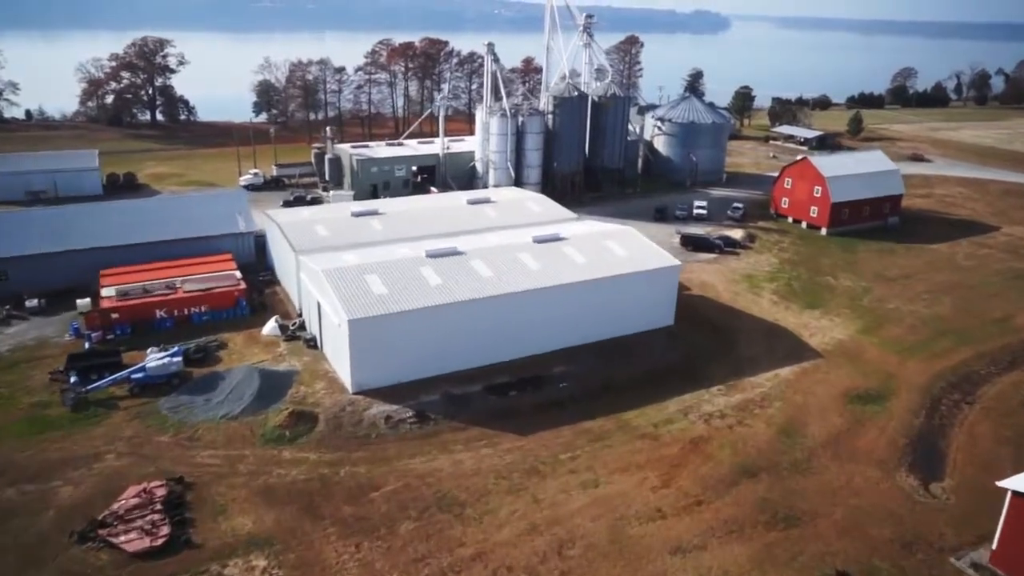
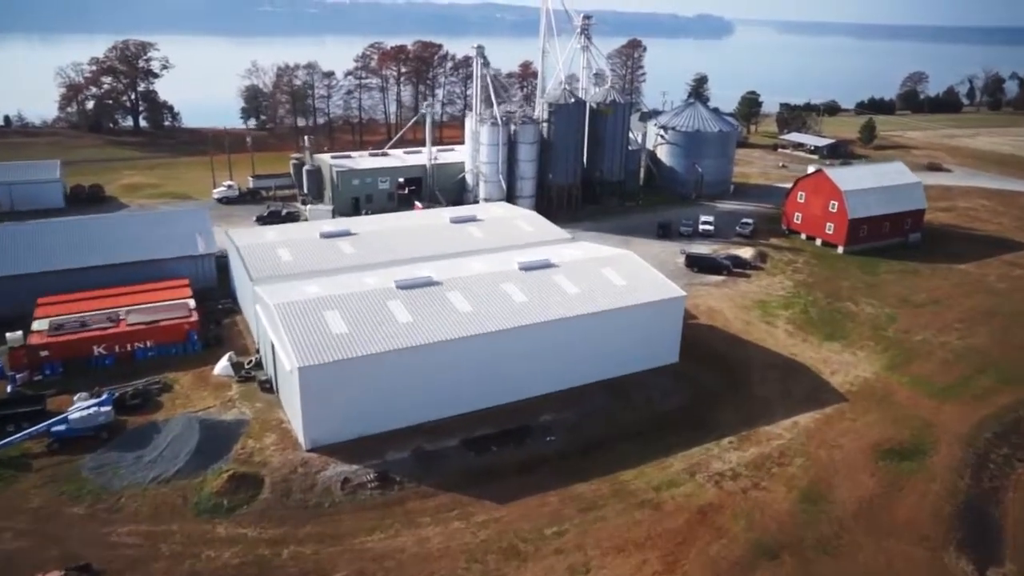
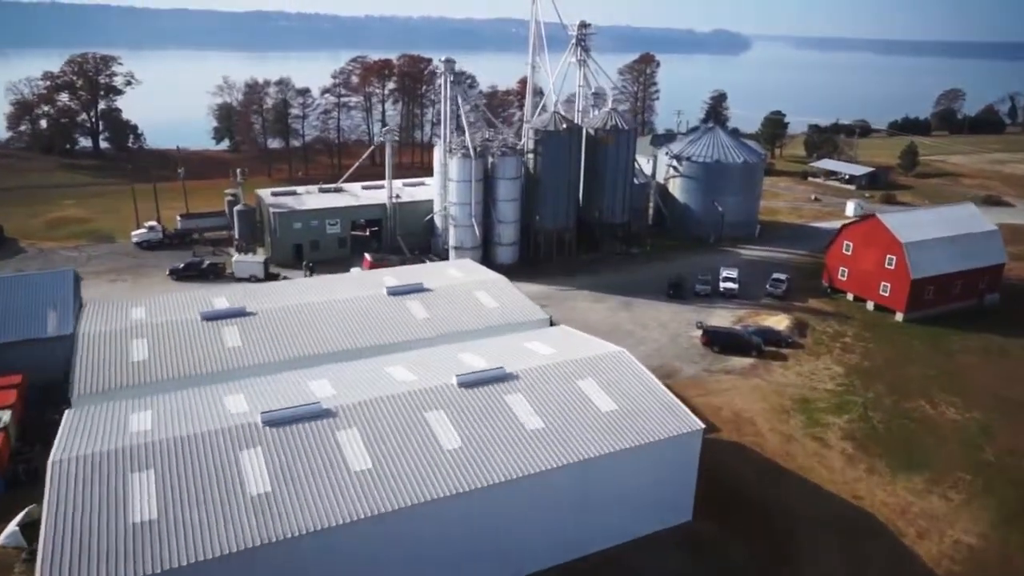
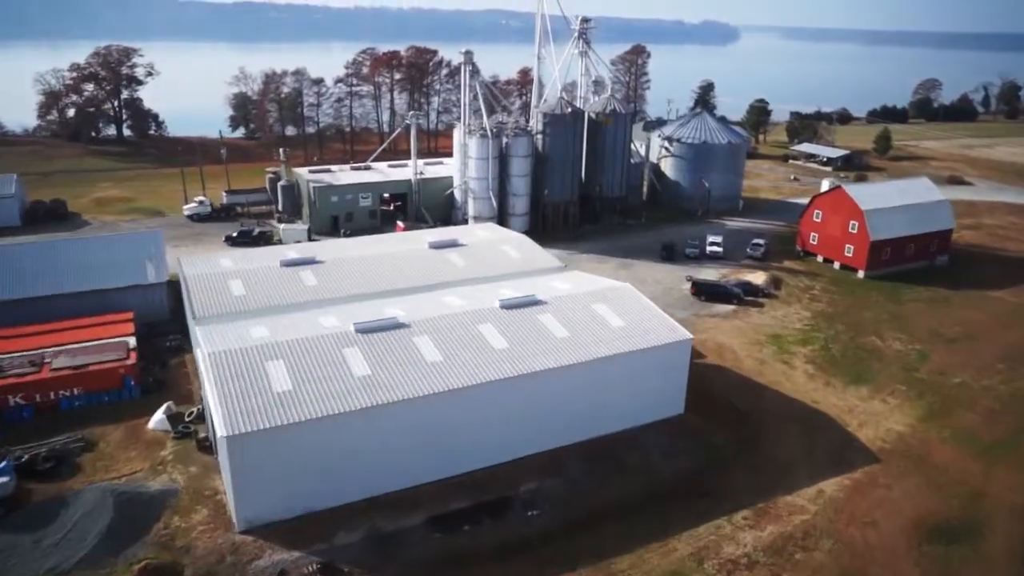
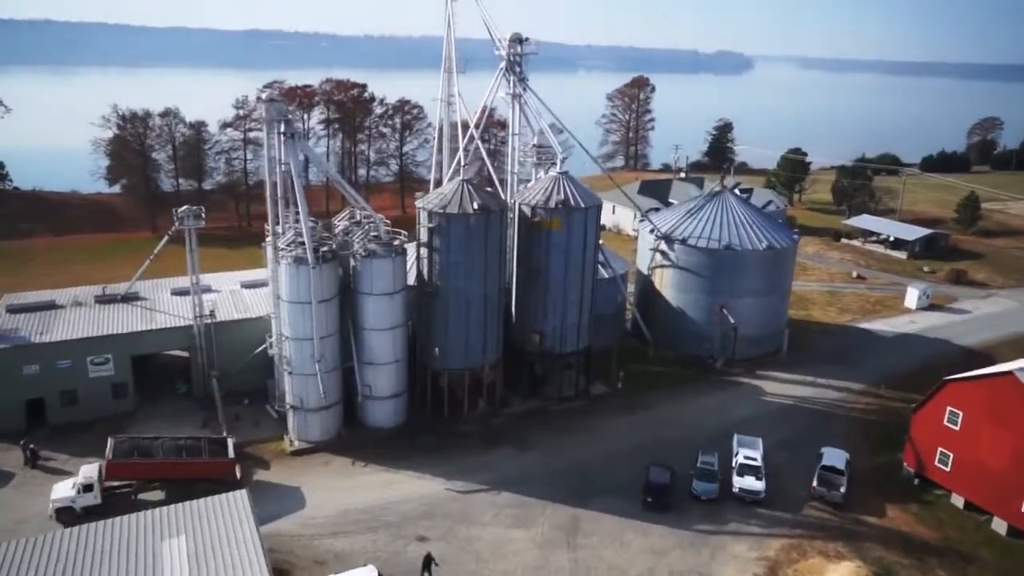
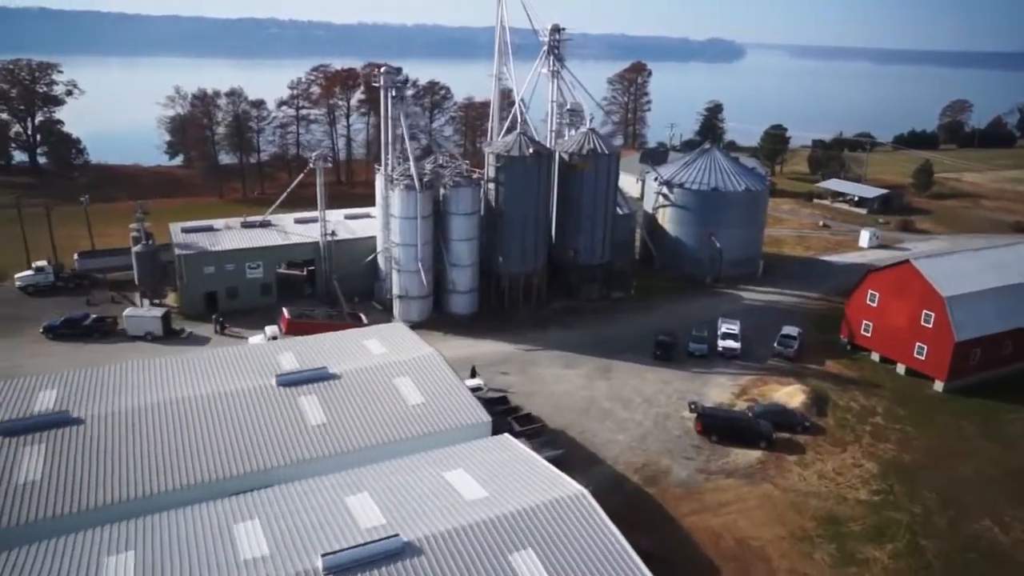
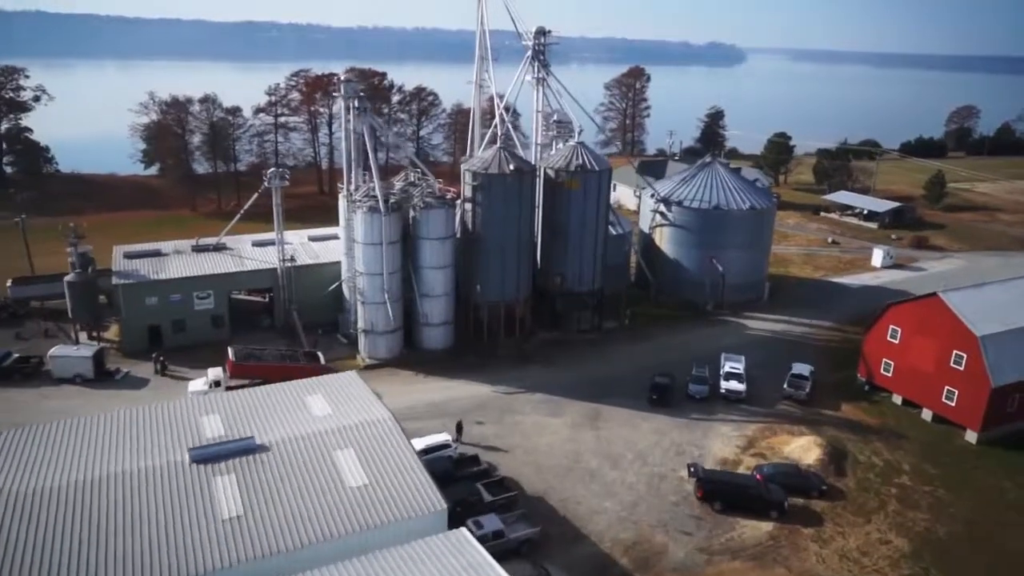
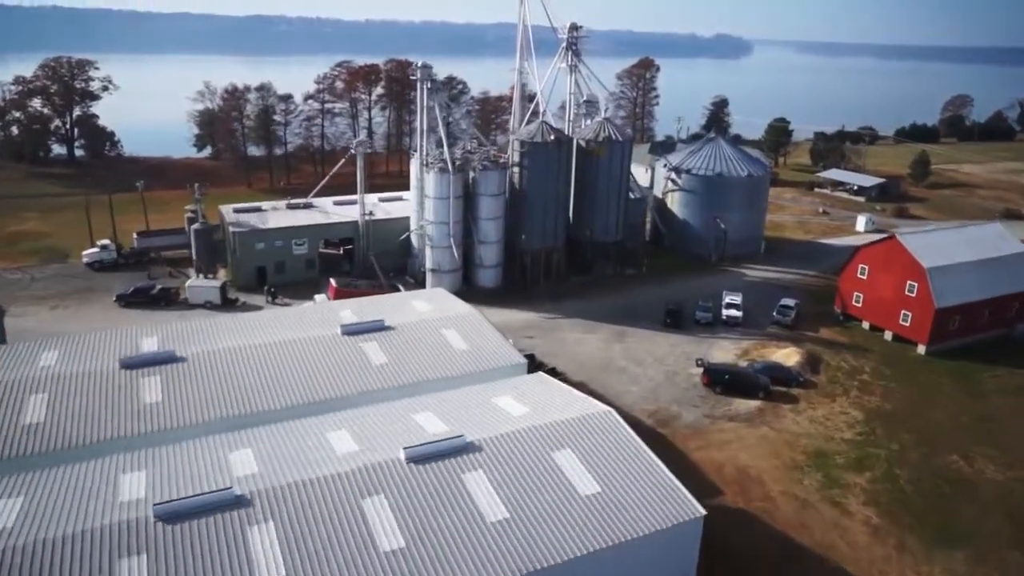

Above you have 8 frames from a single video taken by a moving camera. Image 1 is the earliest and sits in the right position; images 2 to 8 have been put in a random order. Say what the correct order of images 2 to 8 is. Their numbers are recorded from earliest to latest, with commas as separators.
2, 4, 3, 8, 6, 7, 5
